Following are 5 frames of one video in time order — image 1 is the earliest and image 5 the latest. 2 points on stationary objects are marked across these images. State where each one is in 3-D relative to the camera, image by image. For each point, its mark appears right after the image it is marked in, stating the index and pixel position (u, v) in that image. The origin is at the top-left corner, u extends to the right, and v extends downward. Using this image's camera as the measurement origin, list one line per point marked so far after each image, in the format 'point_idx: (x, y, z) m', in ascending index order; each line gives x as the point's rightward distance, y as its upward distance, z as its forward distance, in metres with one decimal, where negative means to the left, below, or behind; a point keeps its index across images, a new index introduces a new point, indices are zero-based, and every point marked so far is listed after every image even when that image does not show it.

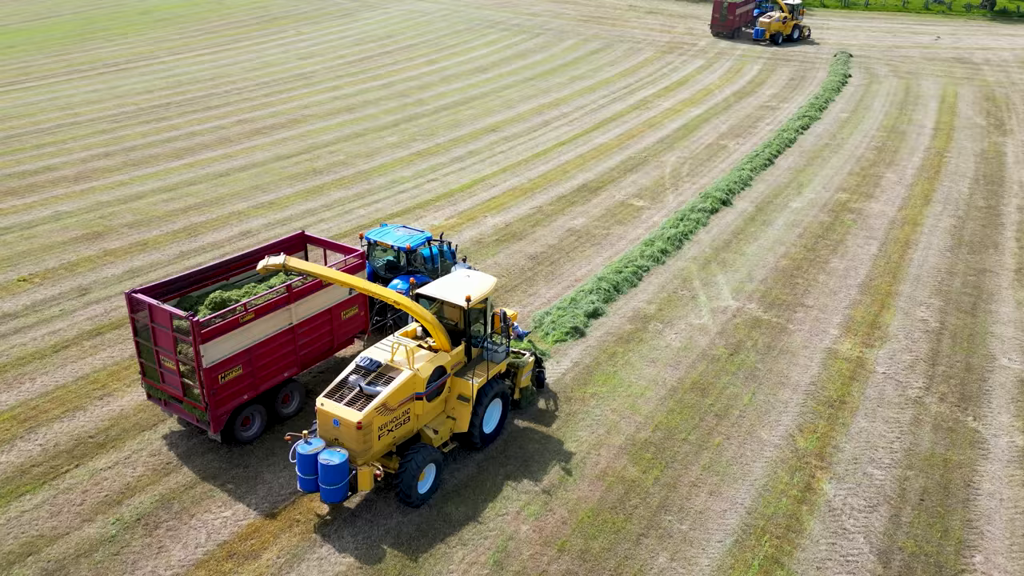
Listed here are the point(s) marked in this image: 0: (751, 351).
0: (+5.2, -1.4, +16.1) m
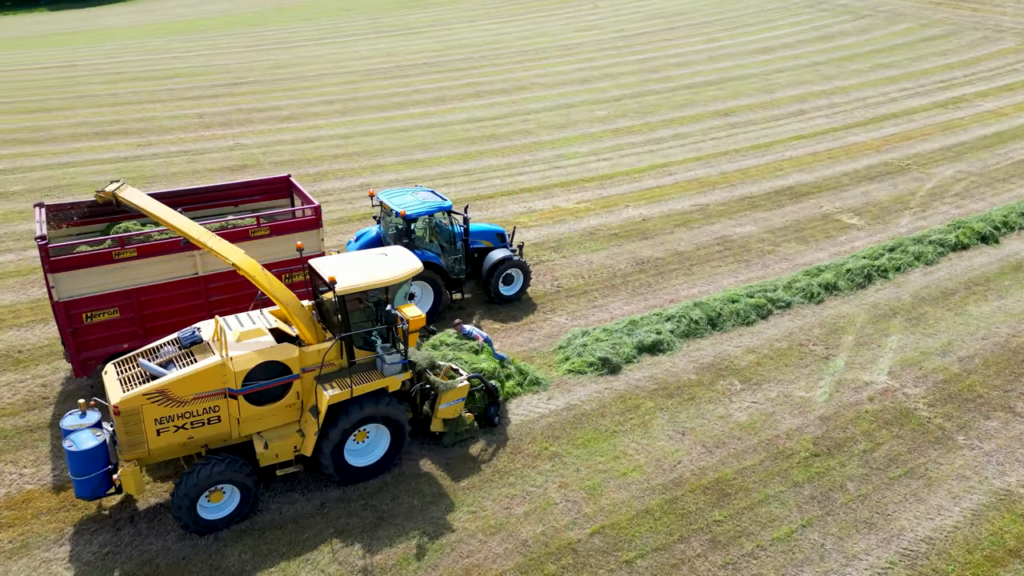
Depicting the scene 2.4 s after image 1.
0: (+4.7, -2.4, +10.3) m
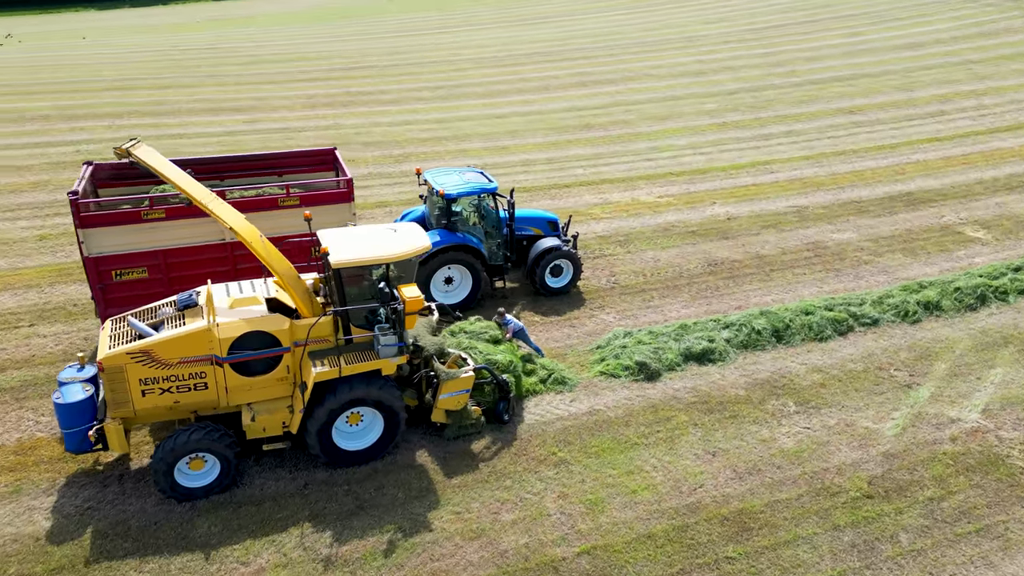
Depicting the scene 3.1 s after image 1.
0: (+4.7, -2.6, +8.7) m
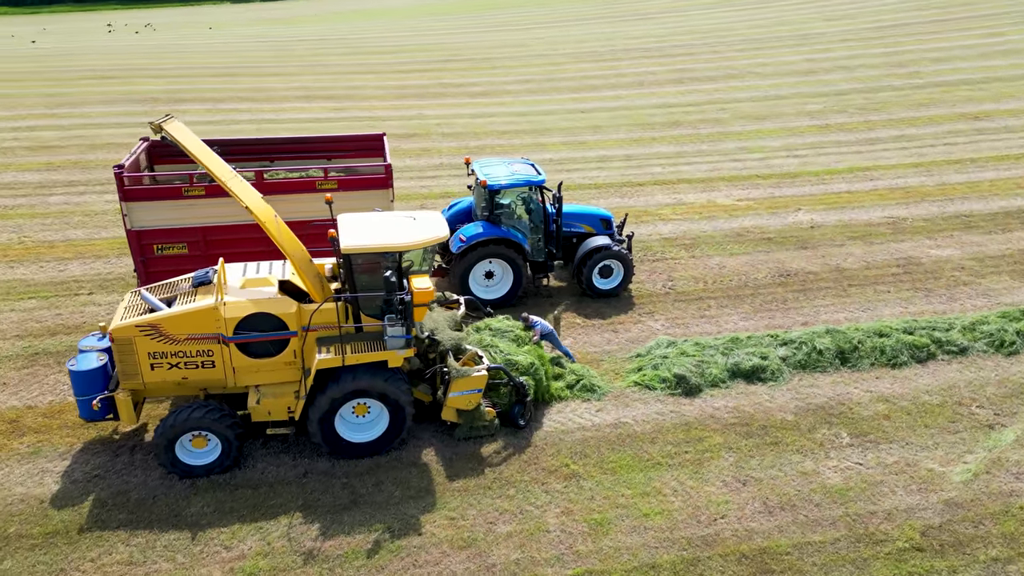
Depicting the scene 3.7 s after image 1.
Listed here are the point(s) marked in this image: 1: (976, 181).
0: (+4.7, -2.8, +7.5) m
1: (+11.5, +2.6, +18.3) m
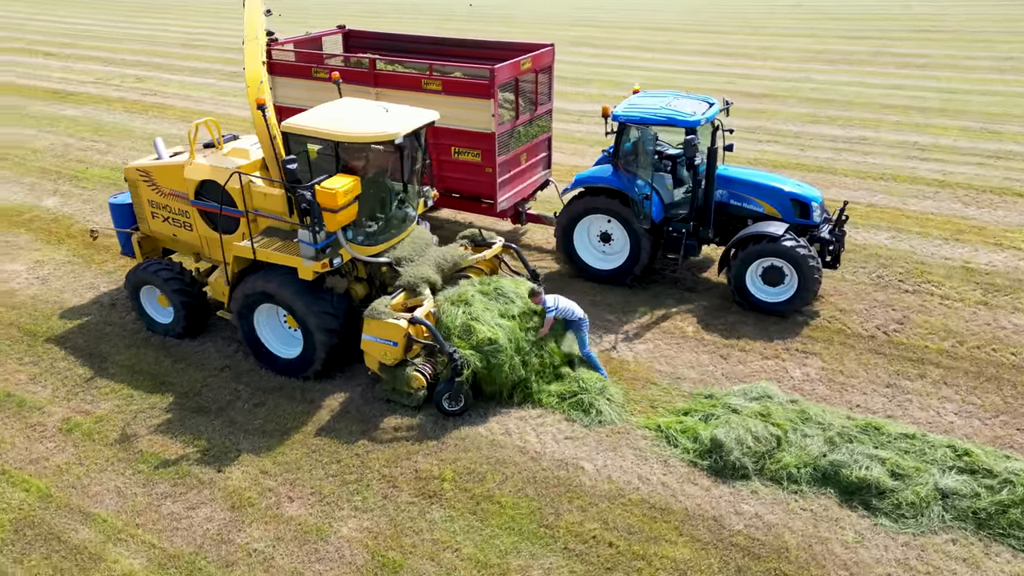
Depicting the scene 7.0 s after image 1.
0: (+1.6, -3.3, +2.9) m
1: (+14.6, -0.6, +7.1) m
